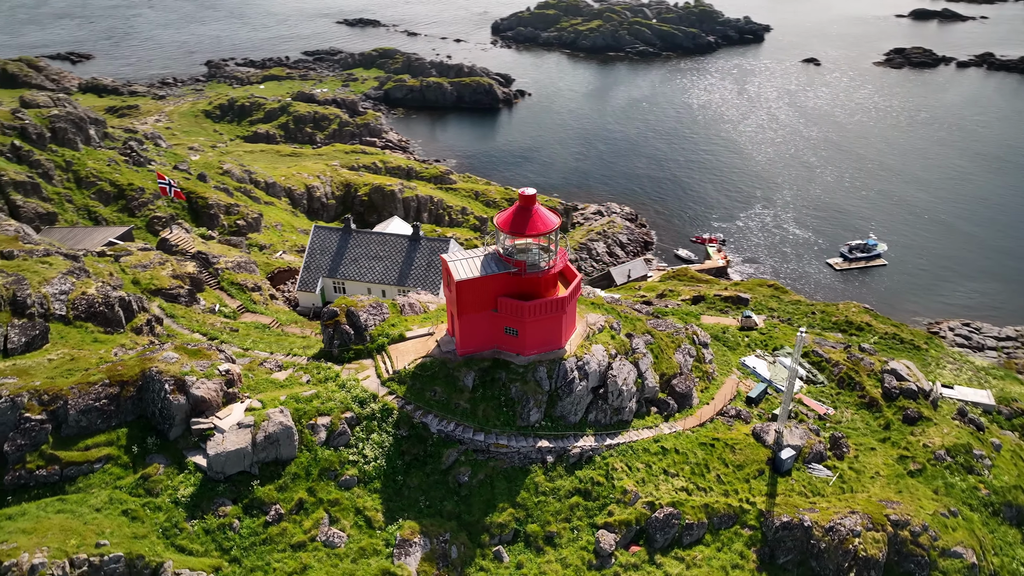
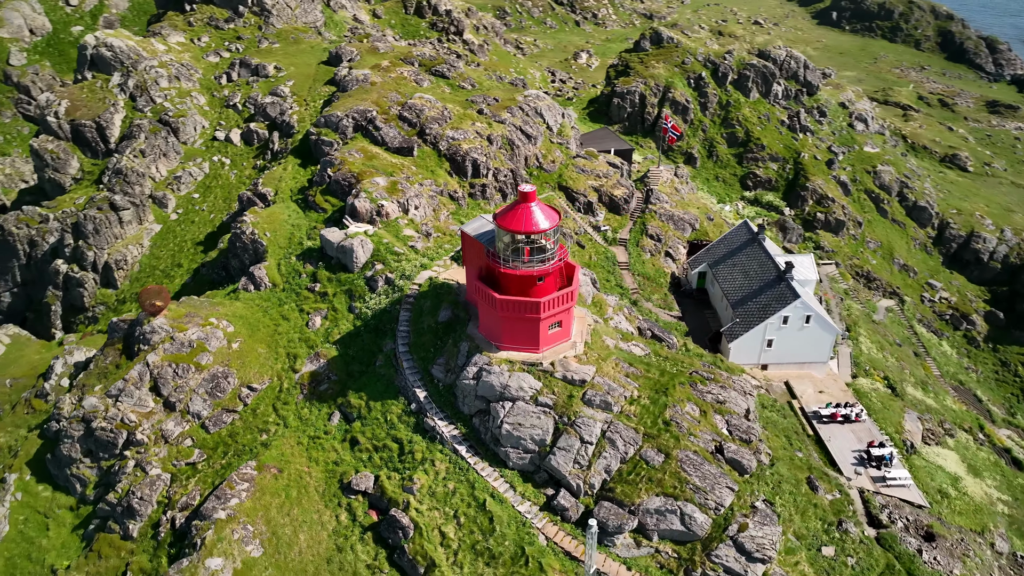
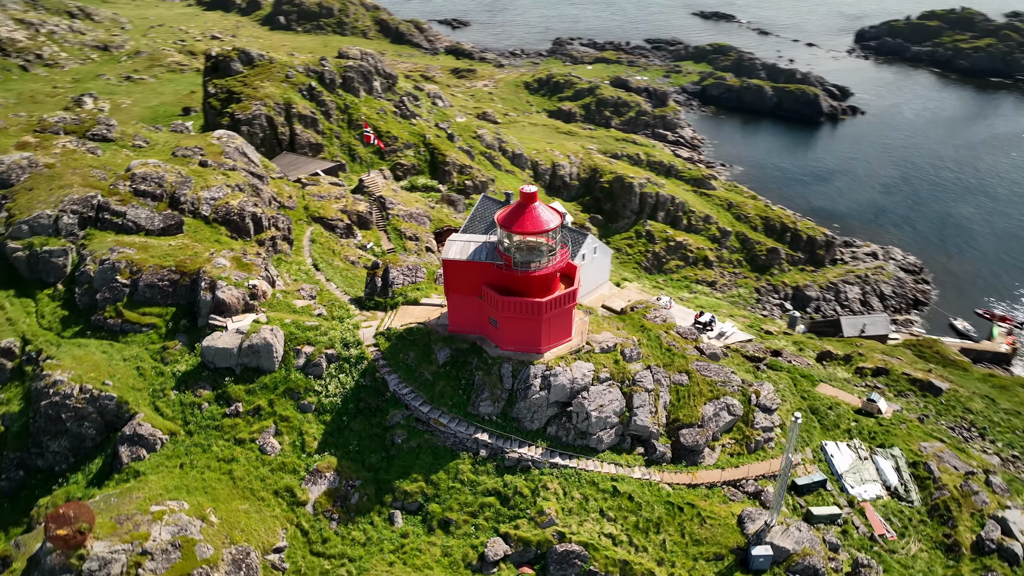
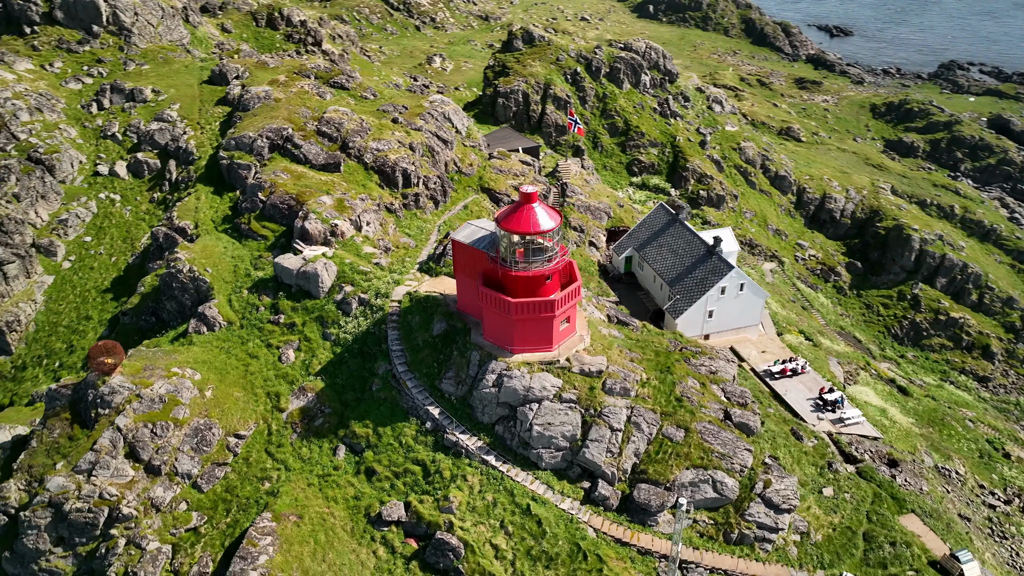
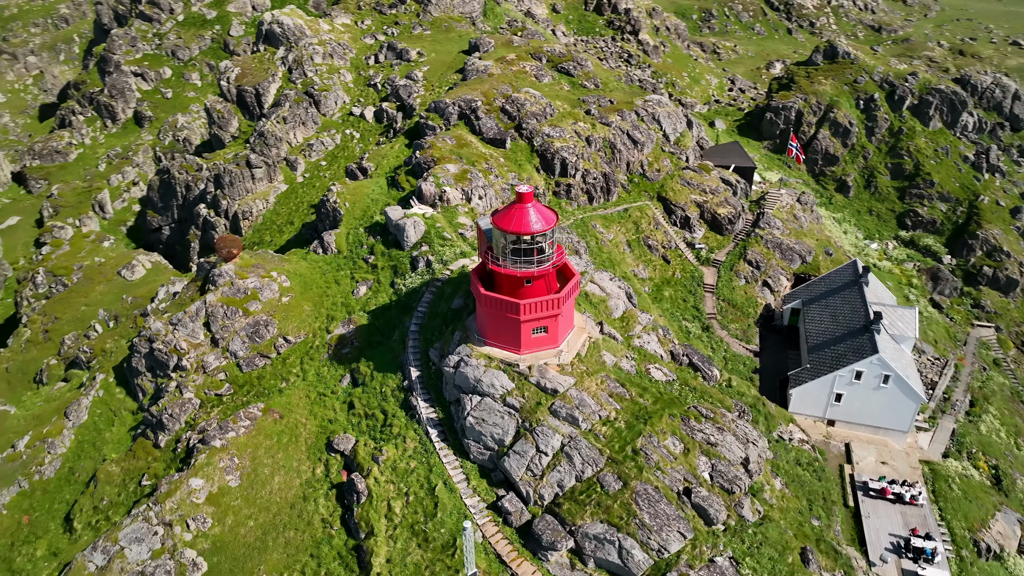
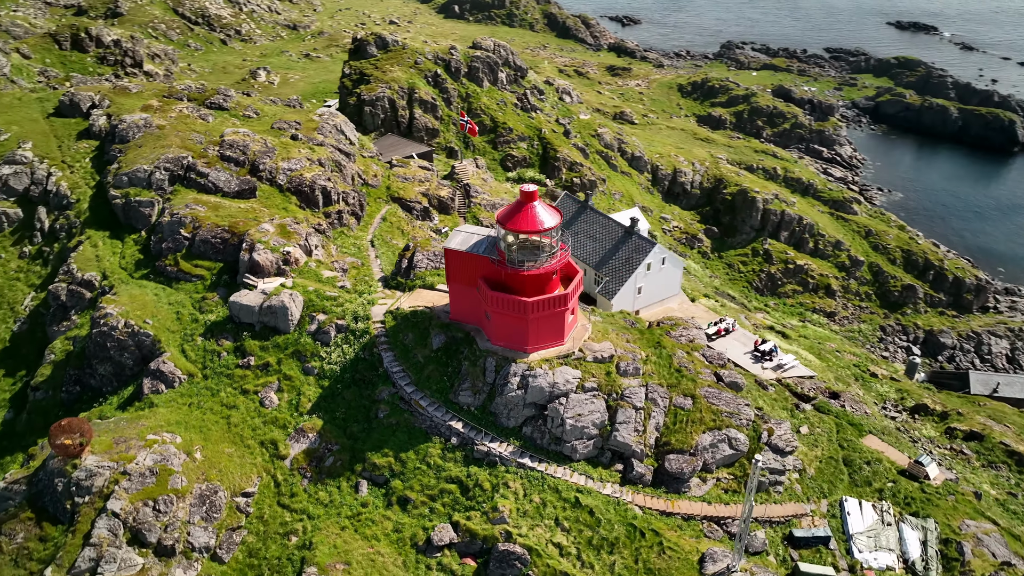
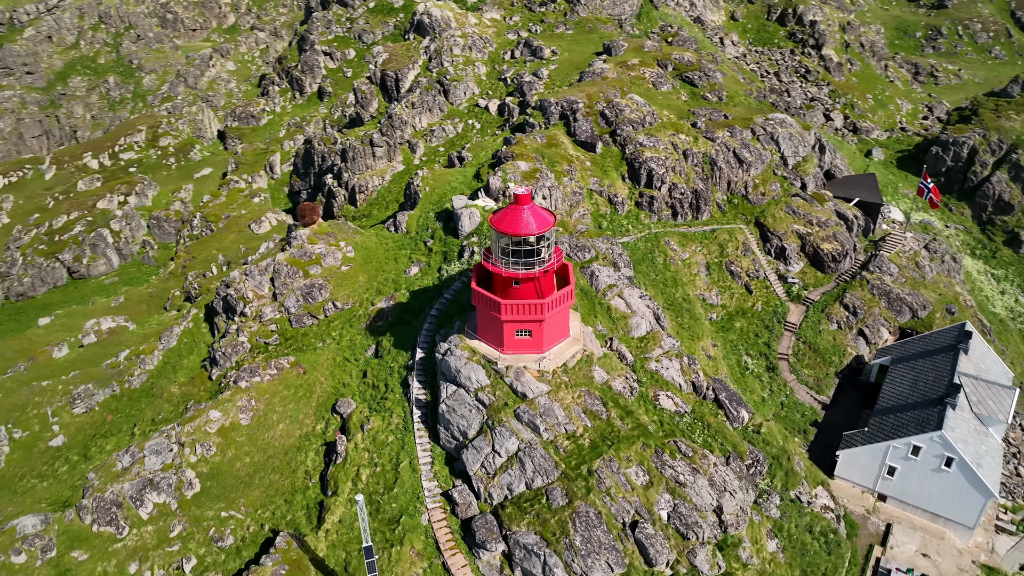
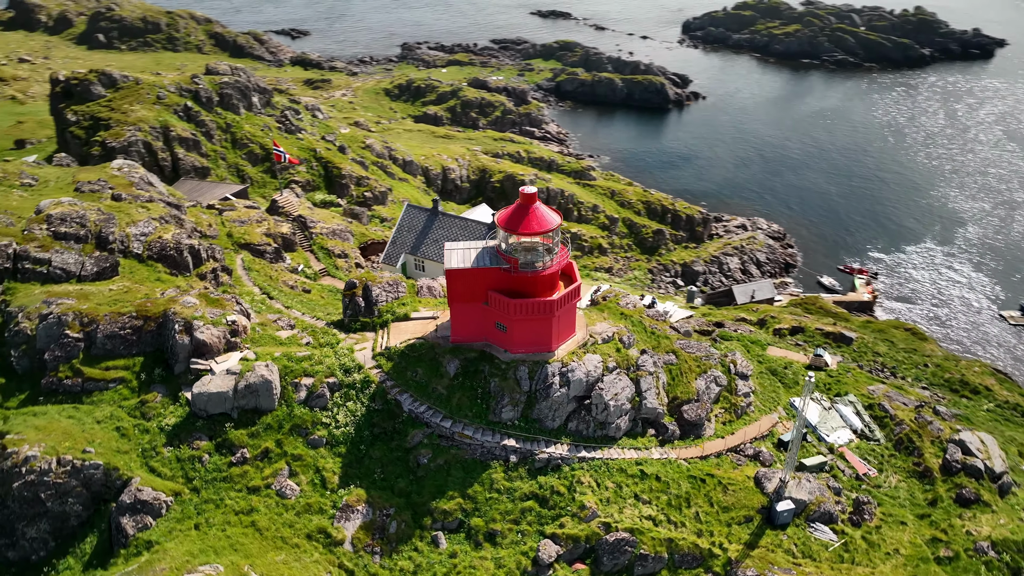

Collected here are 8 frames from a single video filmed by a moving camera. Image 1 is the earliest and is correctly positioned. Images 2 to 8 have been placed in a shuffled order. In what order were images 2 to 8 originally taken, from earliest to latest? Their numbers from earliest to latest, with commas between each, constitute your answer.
8, 3, 6, 4, 2, 5, 7
